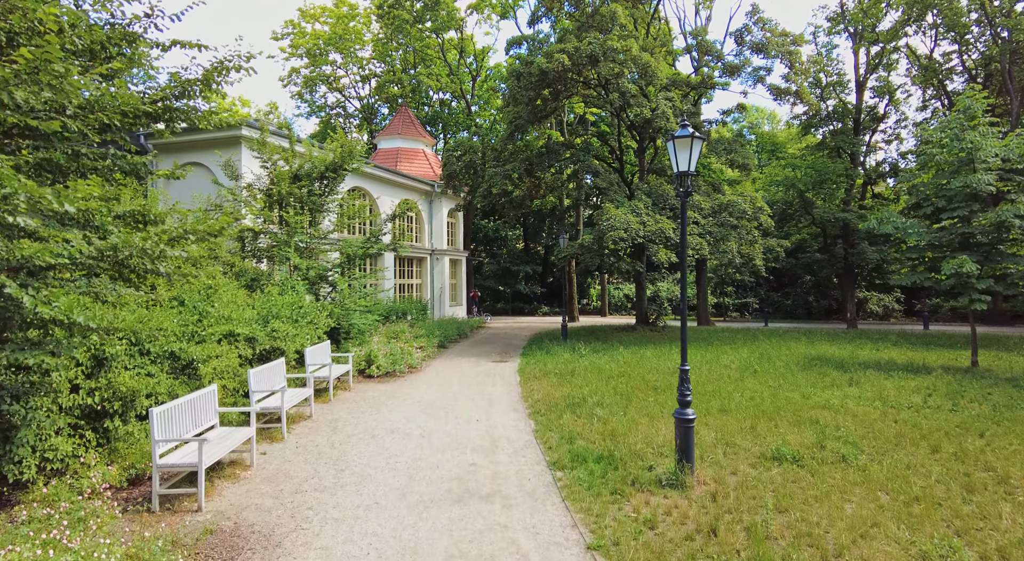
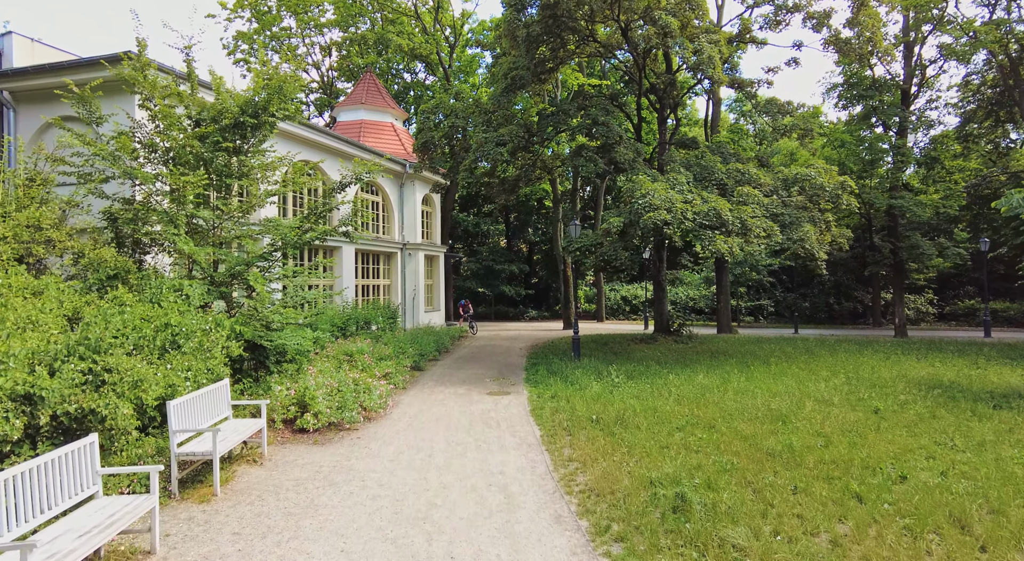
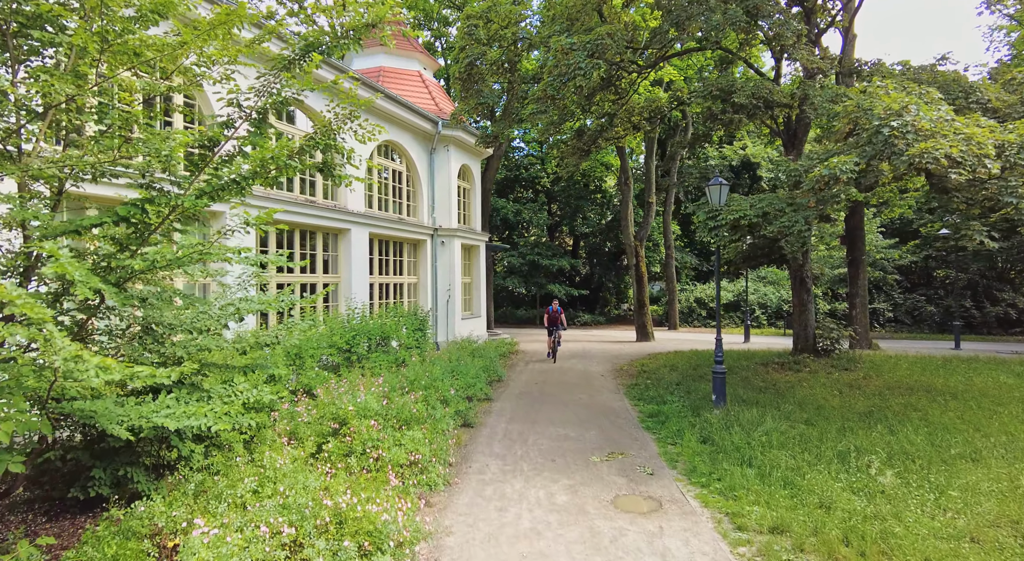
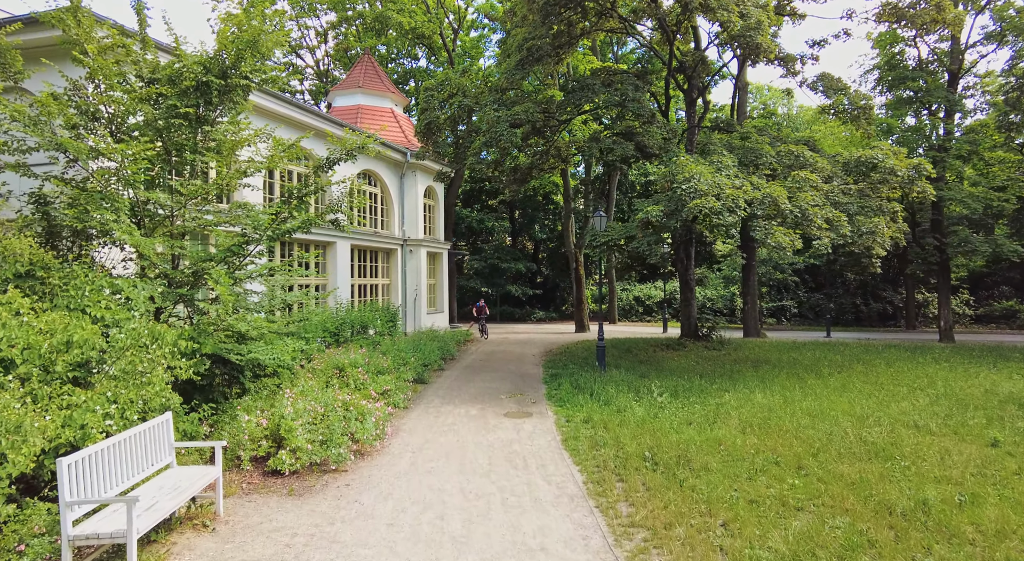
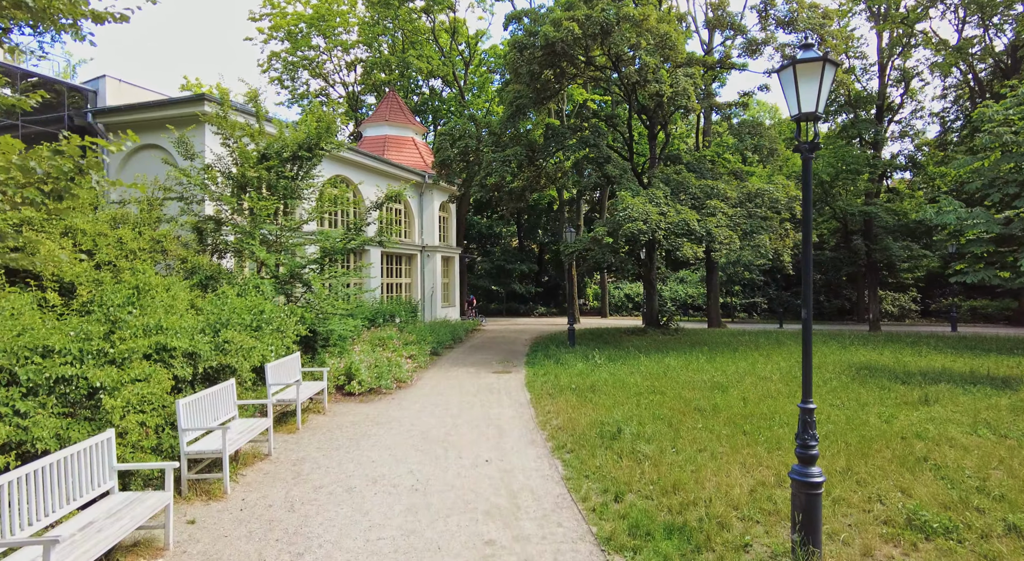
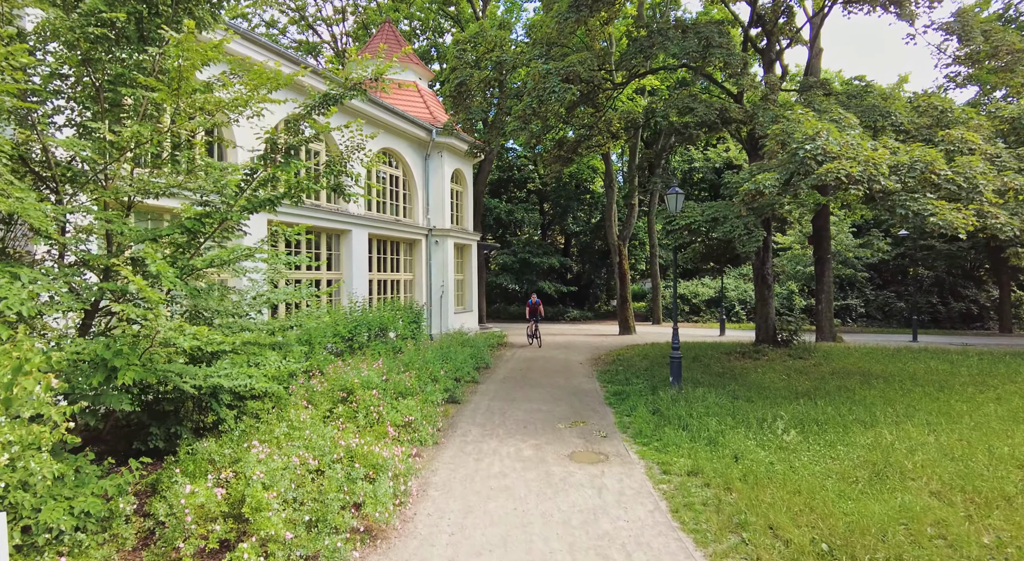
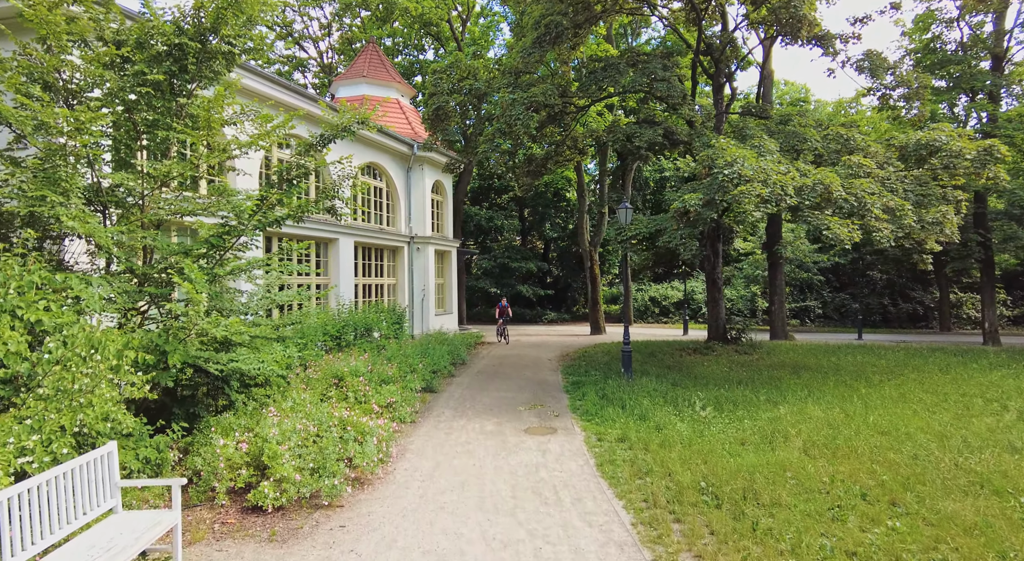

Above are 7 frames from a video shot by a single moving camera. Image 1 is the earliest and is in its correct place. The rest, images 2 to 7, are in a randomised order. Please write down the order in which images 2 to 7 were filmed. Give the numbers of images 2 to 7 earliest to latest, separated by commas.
5, 2, 4, 7, 6, 3
